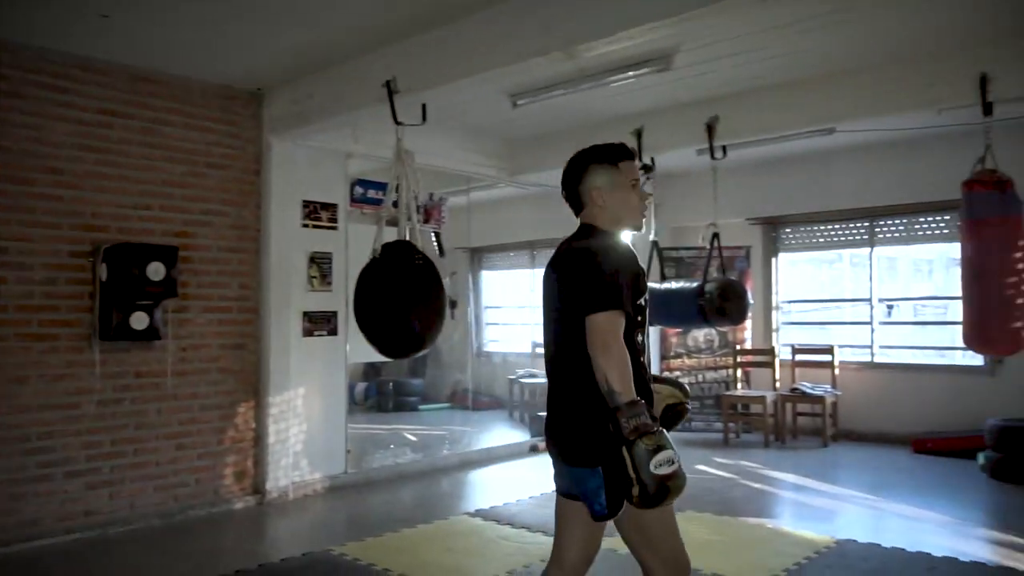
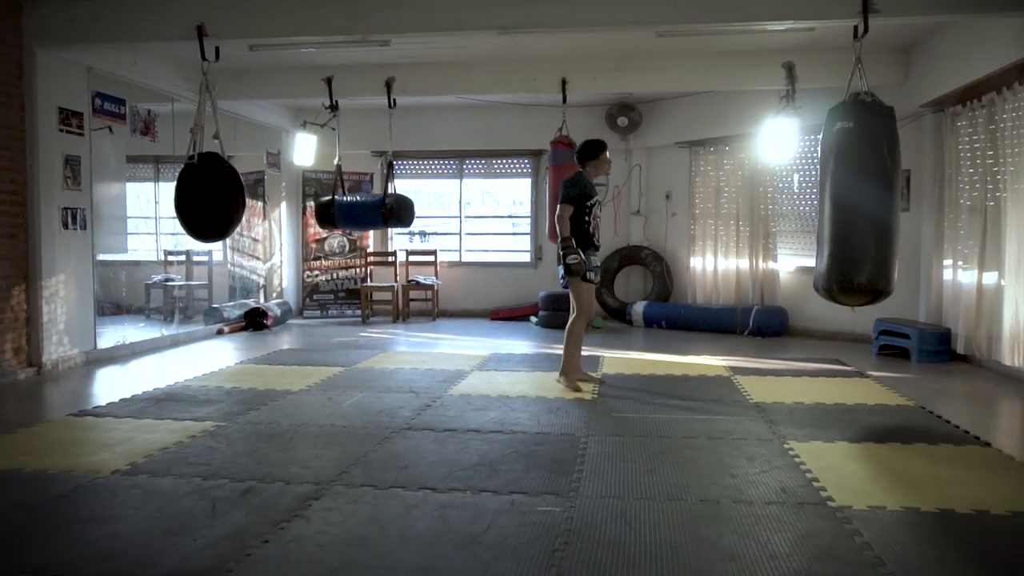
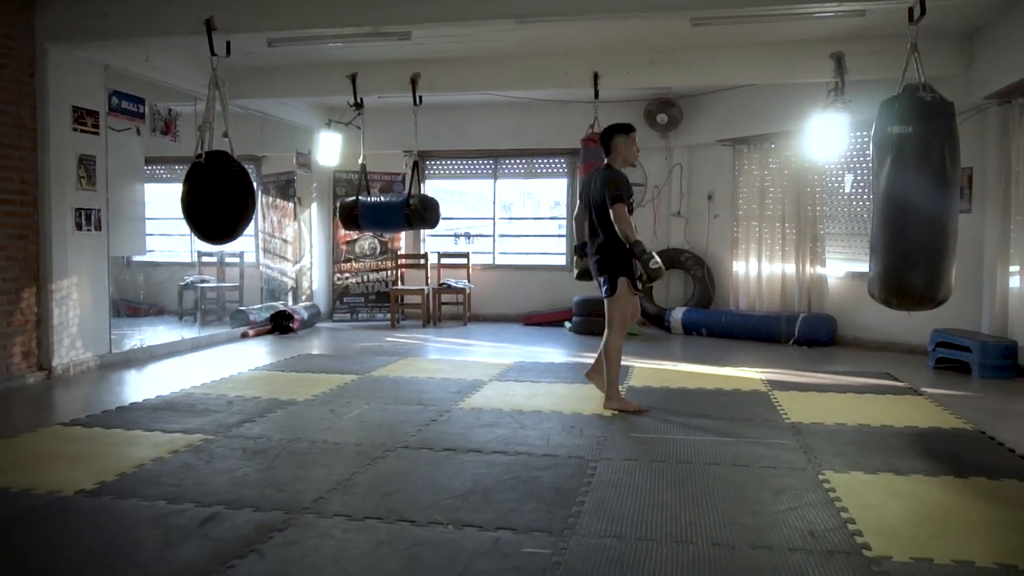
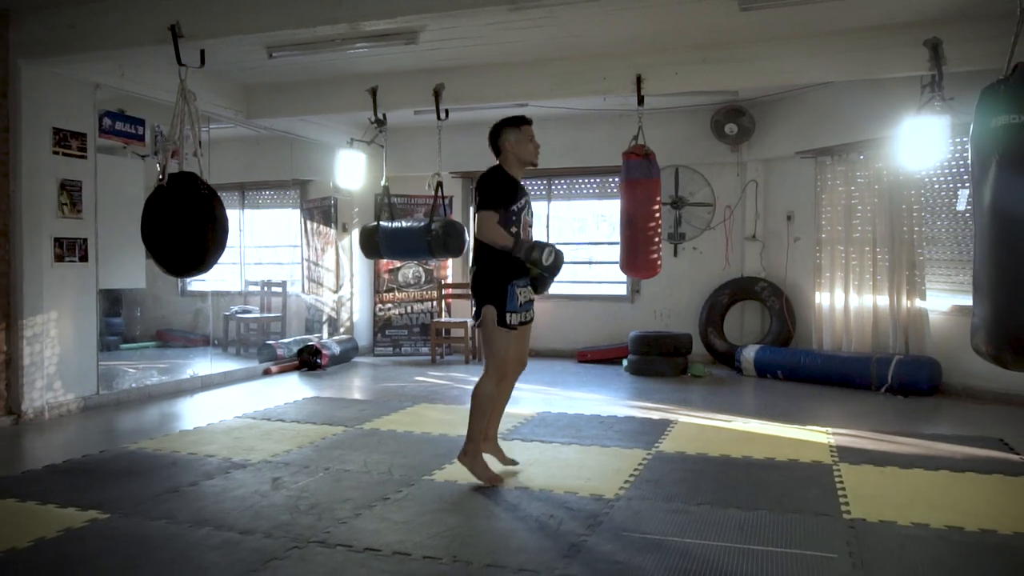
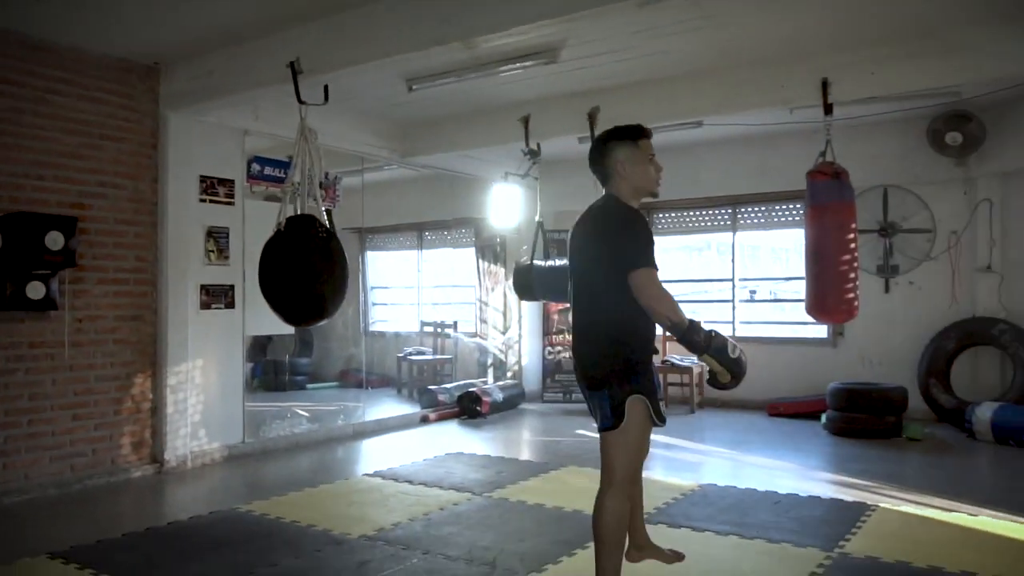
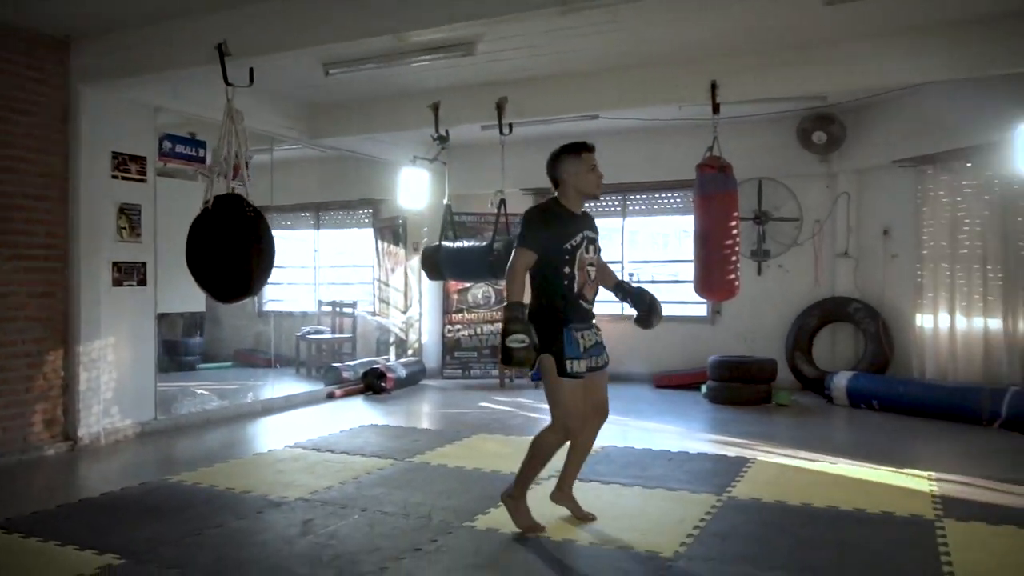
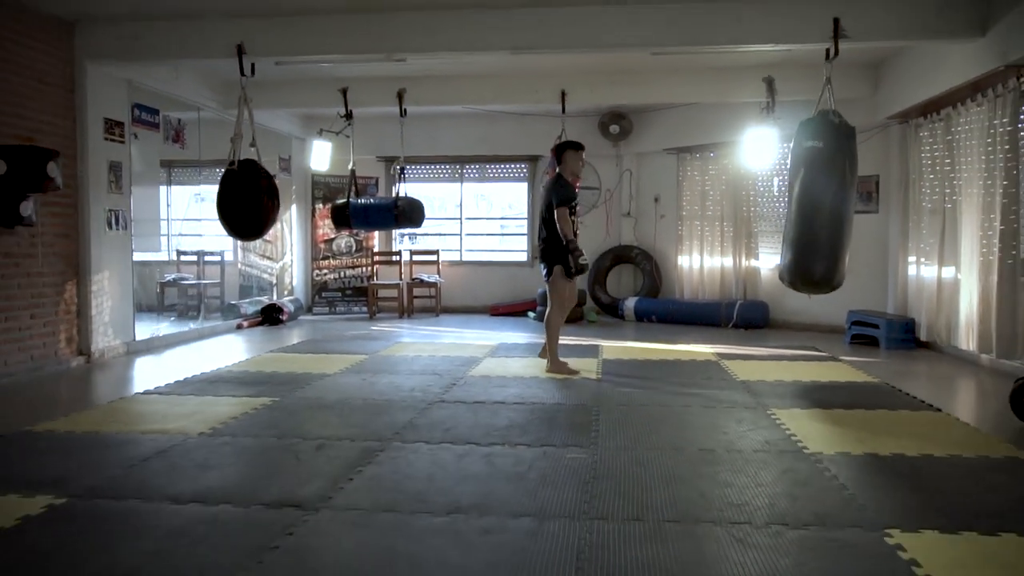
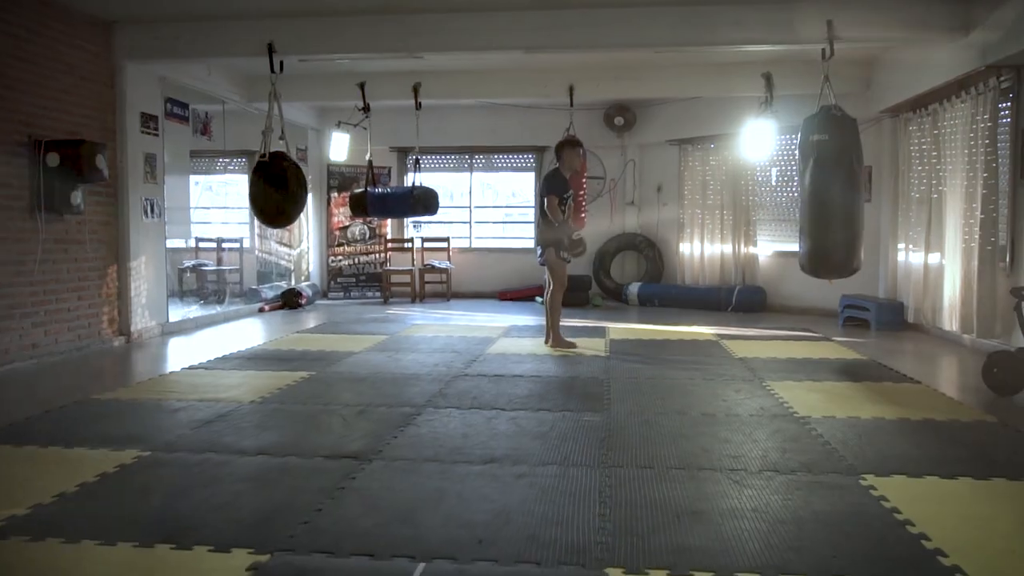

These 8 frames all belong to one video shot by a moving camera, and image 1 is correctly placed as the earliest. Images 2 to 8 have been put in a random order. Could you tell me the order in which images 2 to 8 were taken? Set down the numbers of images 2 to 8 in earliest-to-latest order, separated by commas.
5, 6, 4, 3, 2, 7, 8
